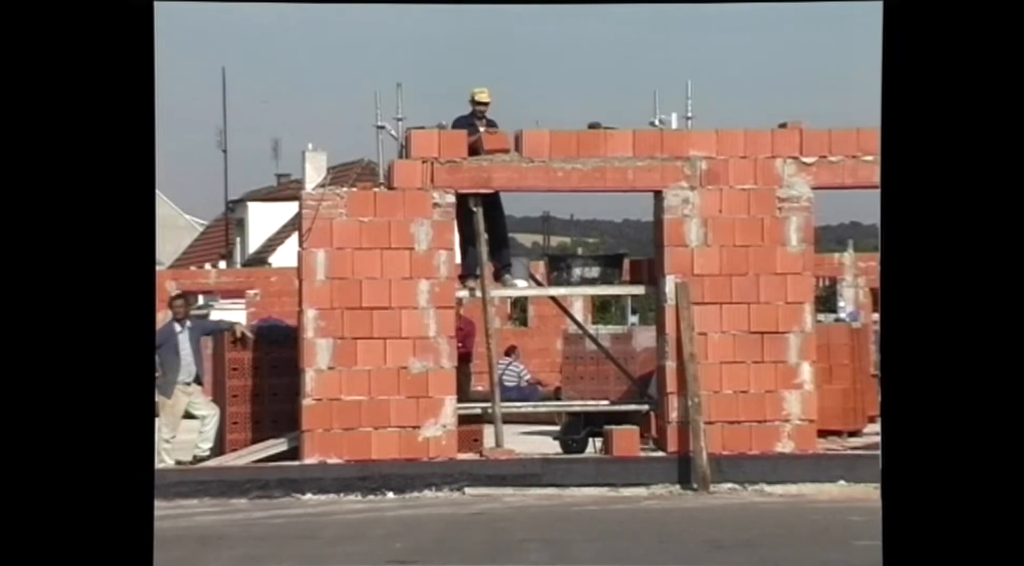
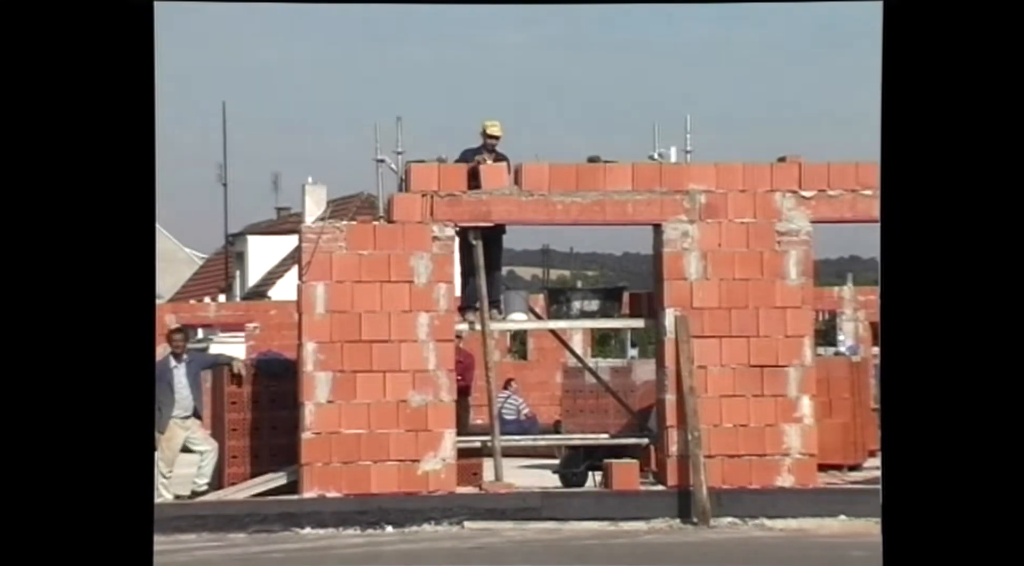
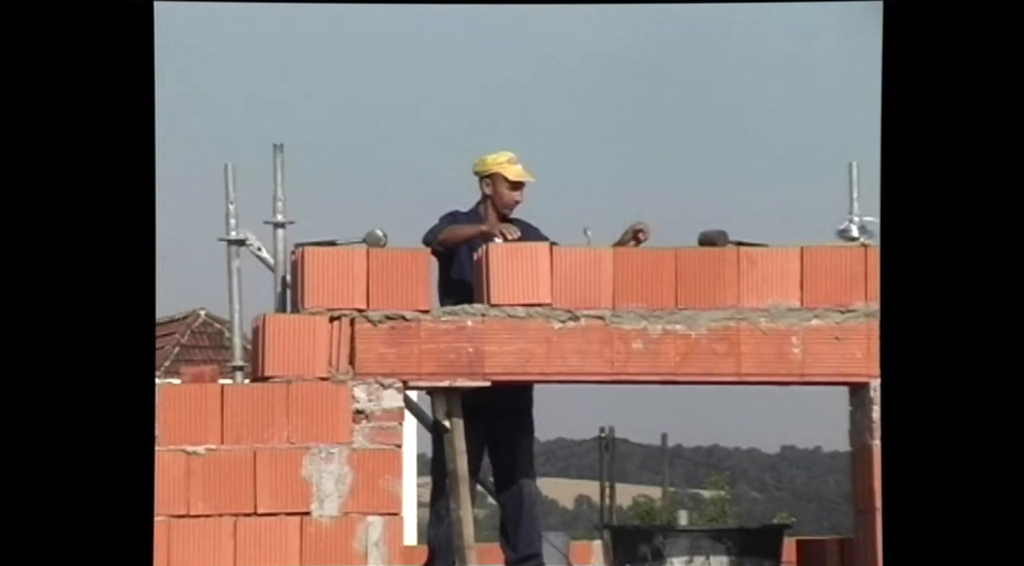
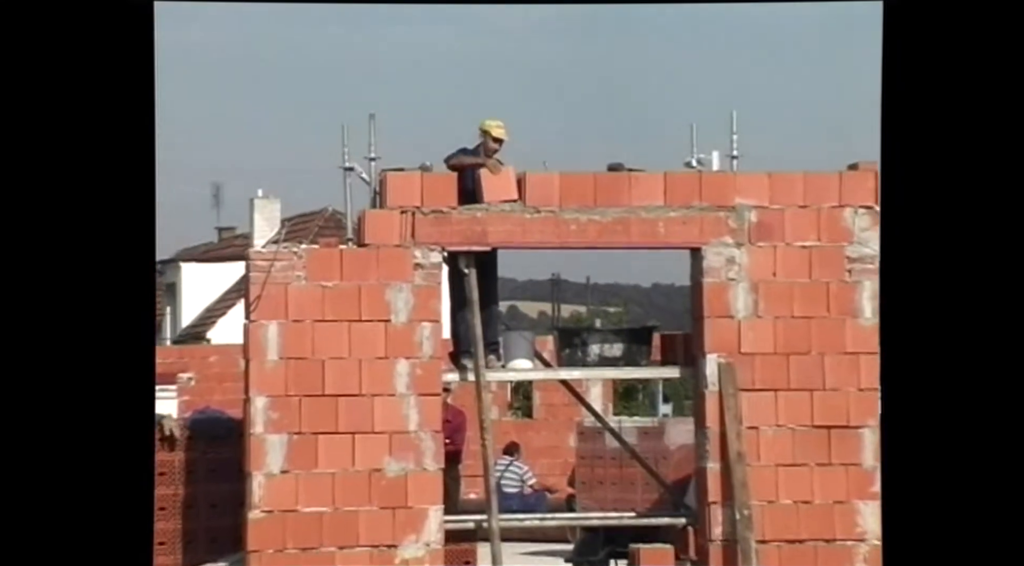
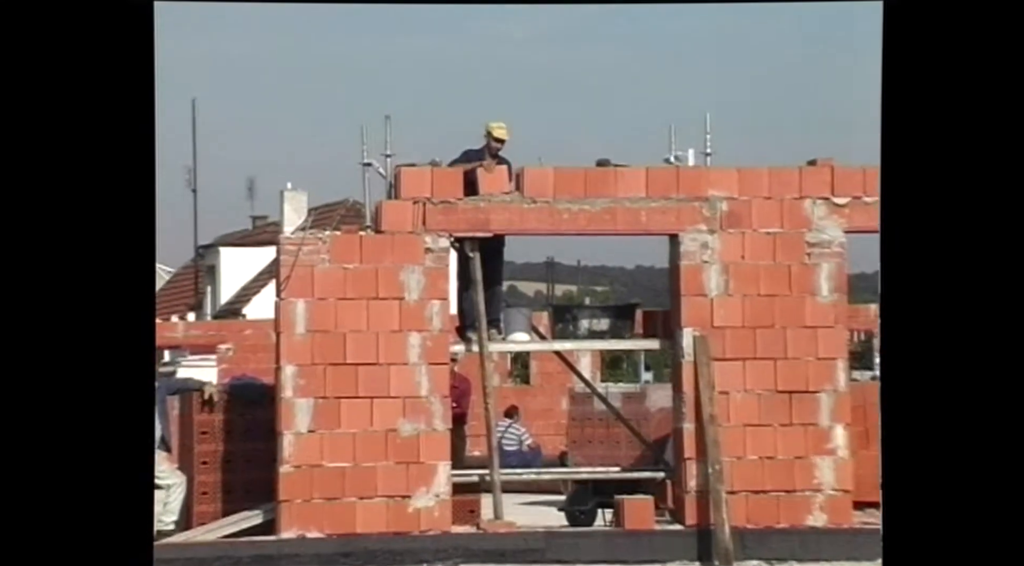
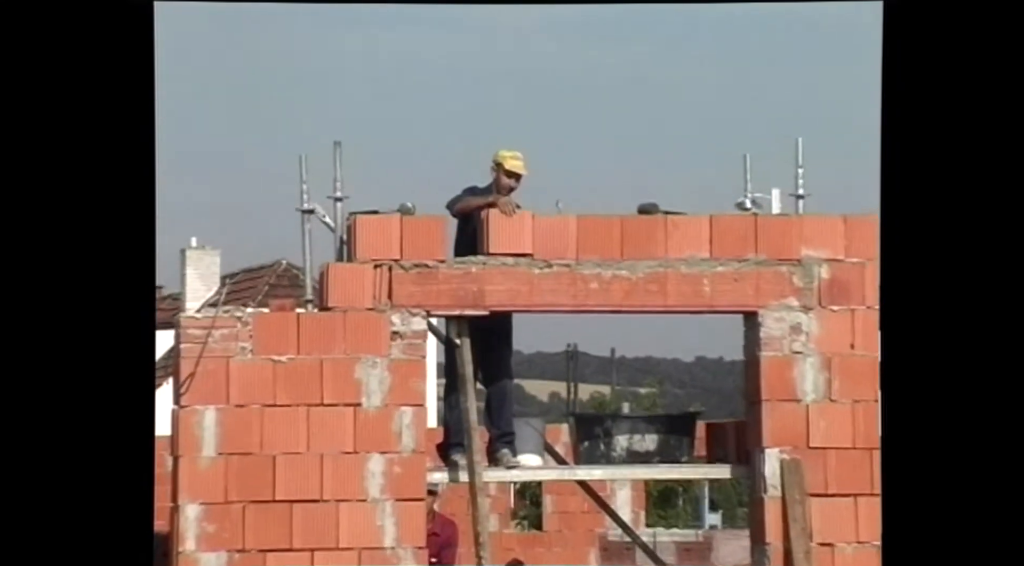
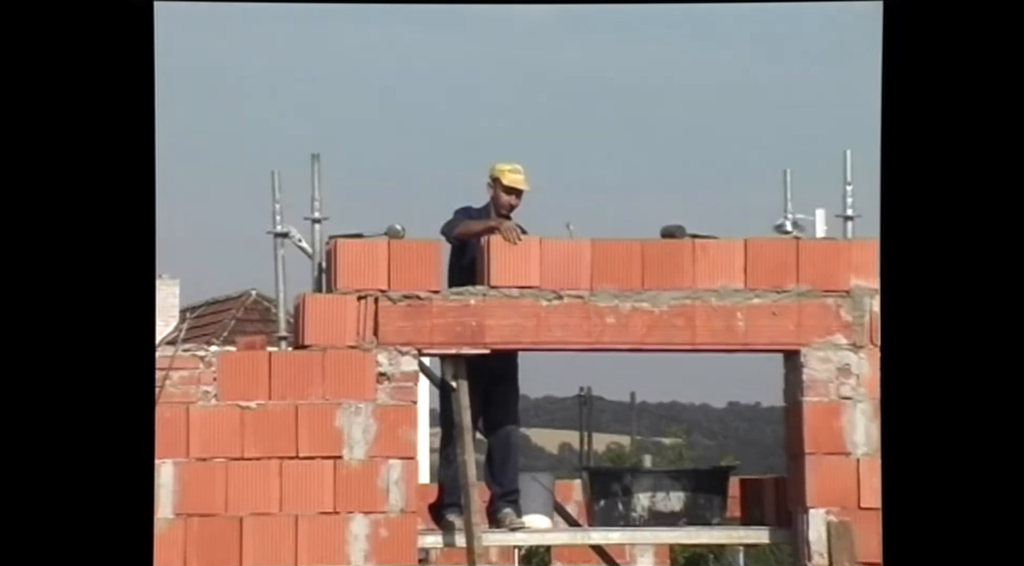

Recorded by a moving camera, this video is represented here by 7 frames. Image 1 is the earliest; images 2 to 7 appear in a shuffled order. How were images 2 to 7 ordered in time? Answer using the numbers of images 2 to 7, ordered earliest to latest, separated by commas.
2, 5, 4, 6, 7, 3
